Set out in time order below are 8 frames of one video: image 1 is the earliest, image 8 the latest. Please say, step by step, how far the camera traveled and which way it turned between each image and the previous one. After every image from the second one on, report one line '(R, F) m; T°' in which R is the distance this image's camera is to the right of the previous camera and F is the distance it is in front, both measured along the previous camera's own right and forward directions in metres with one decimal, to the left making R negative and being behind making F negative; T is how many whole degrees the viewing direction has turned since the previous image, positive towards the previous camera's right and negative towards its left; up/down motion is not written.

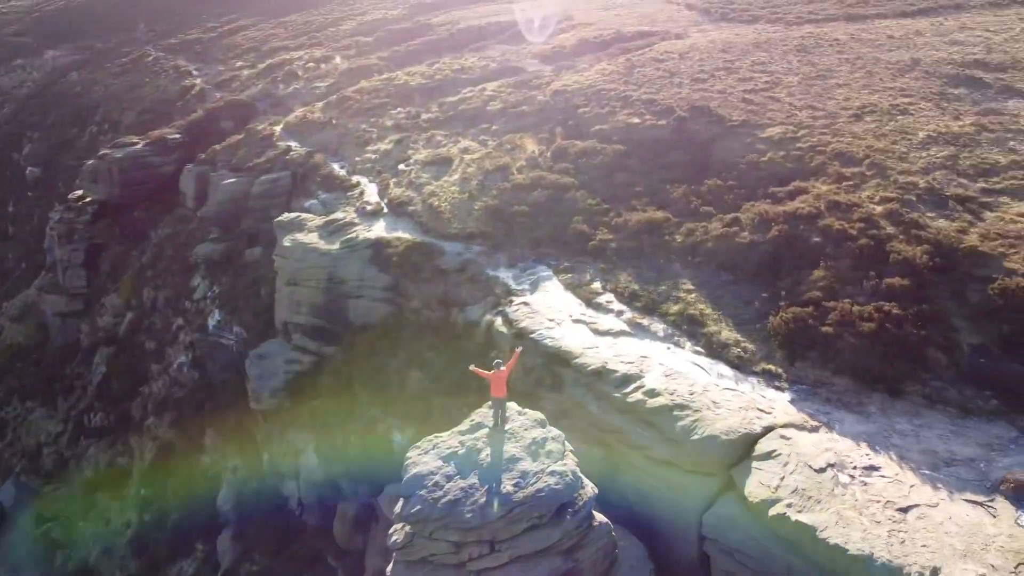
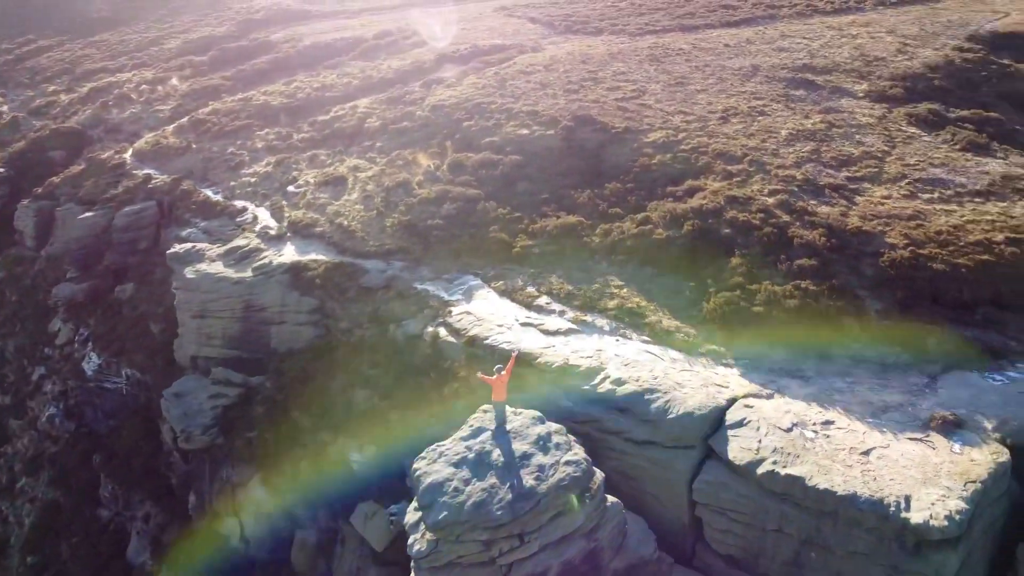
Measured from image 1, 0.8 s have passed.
(-2.6, -0.5) m; +12°
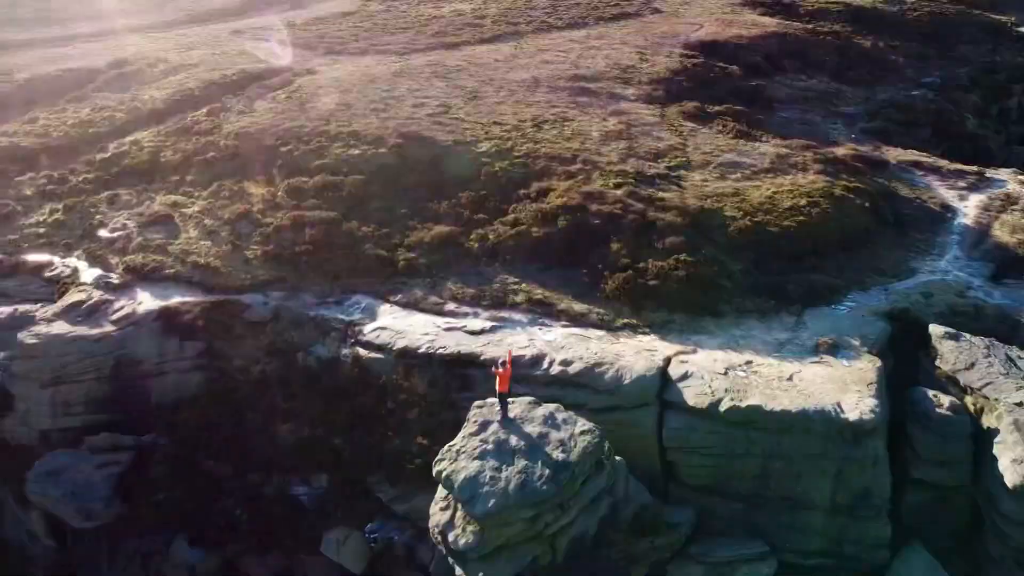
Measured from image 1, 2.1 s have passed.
(-4.7, -0.3) m; +21°
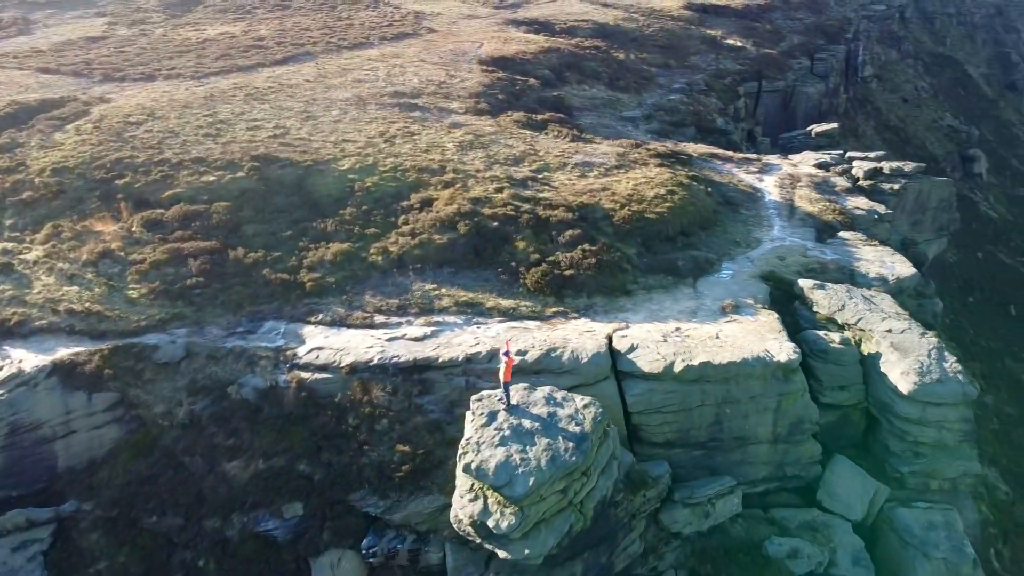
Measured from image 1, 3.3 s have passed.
(-4.5, -0.2) m; +18°
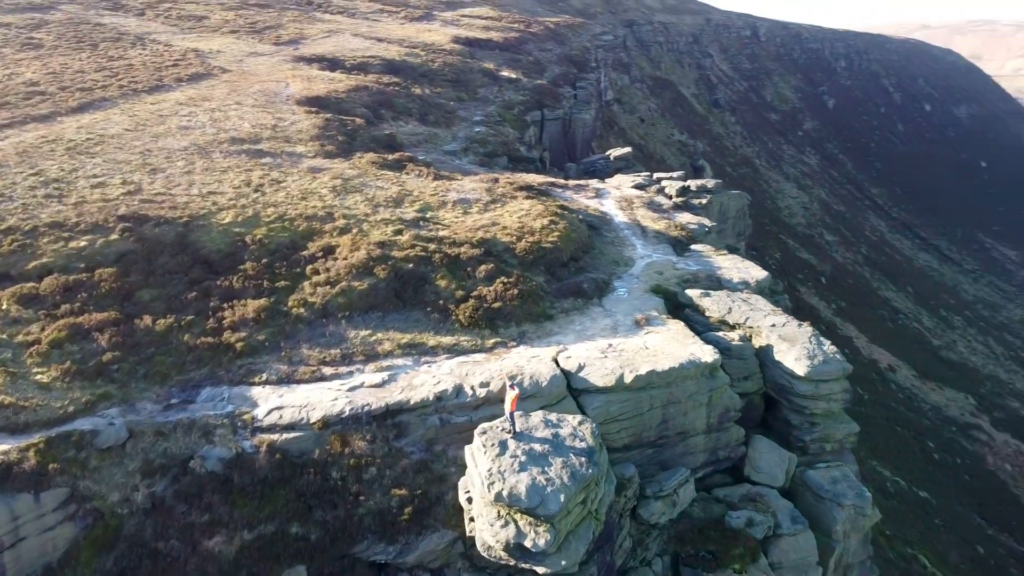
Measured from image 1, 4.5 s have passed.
(-4.6, -0.5) m; +17°
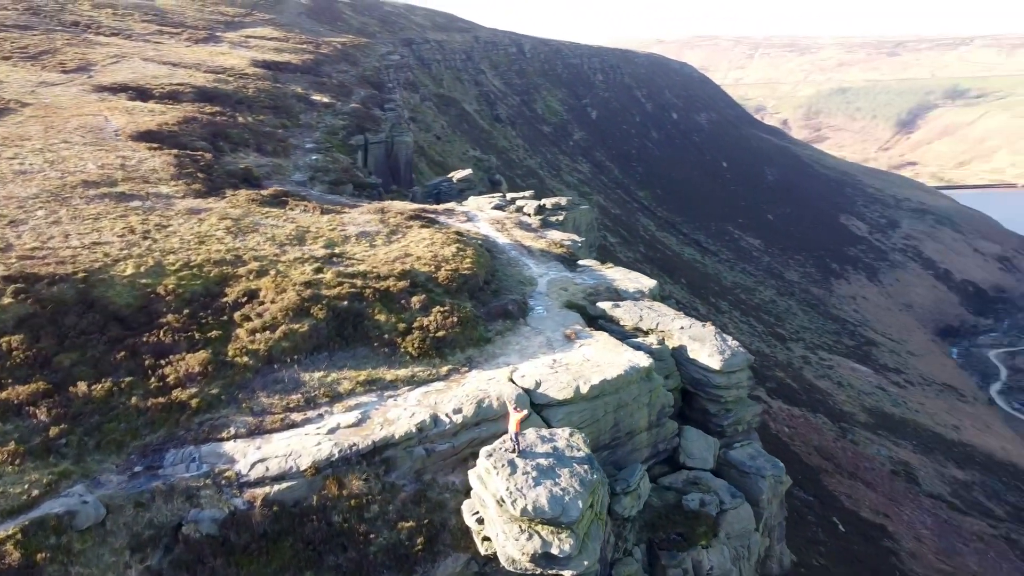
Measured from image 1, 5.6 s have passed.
(-4.3, -0.6) m; +15°
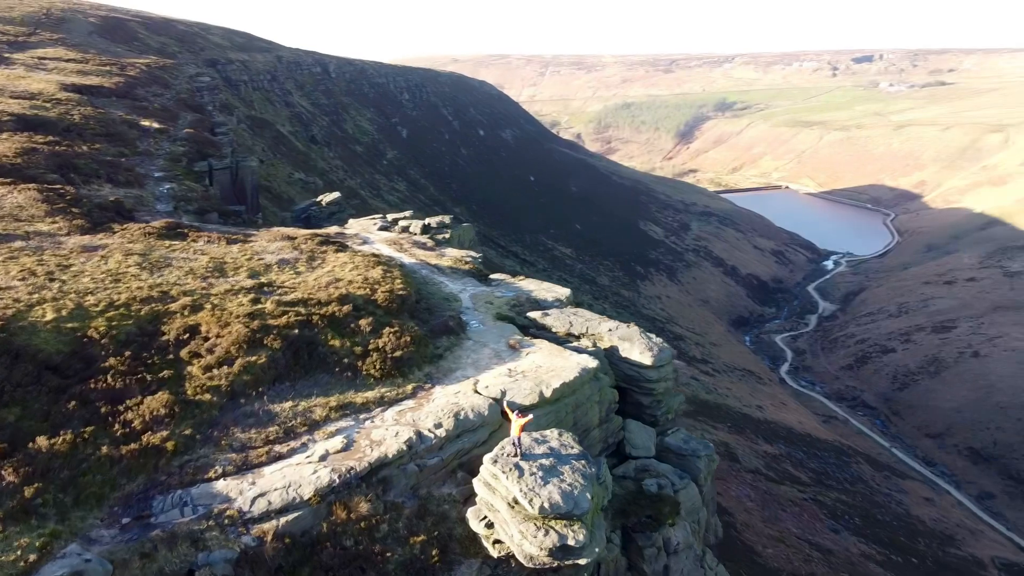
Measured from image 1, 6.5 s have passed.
(-4.0, -0.6) m; +13°
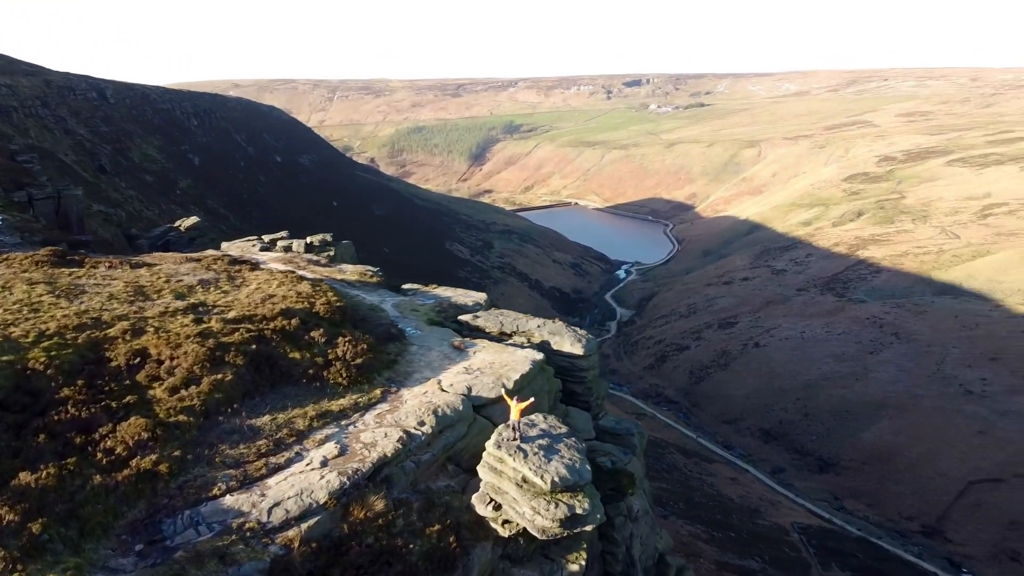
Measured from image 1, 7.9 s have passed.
(-4.4, -0.7) m; +14°
